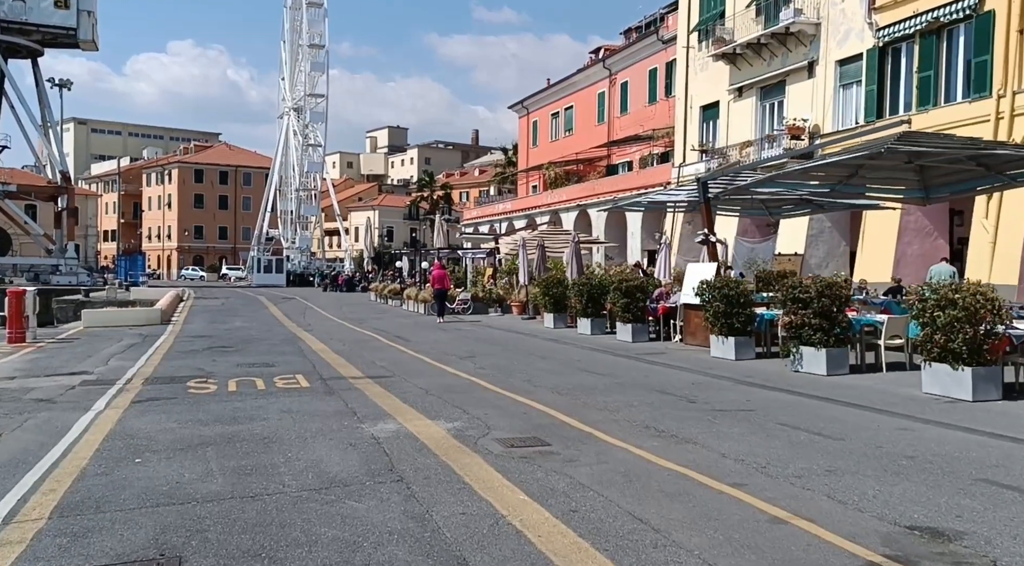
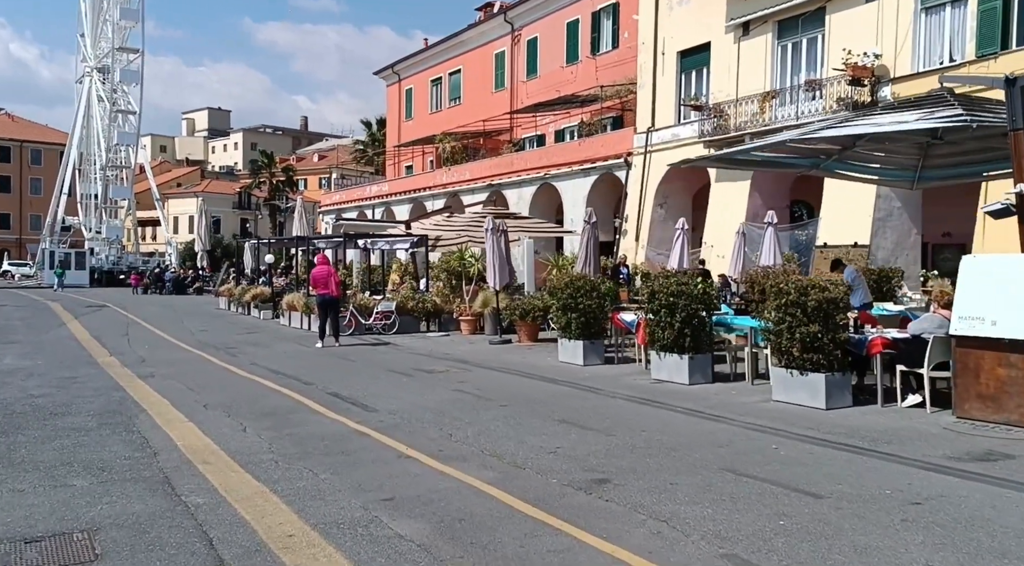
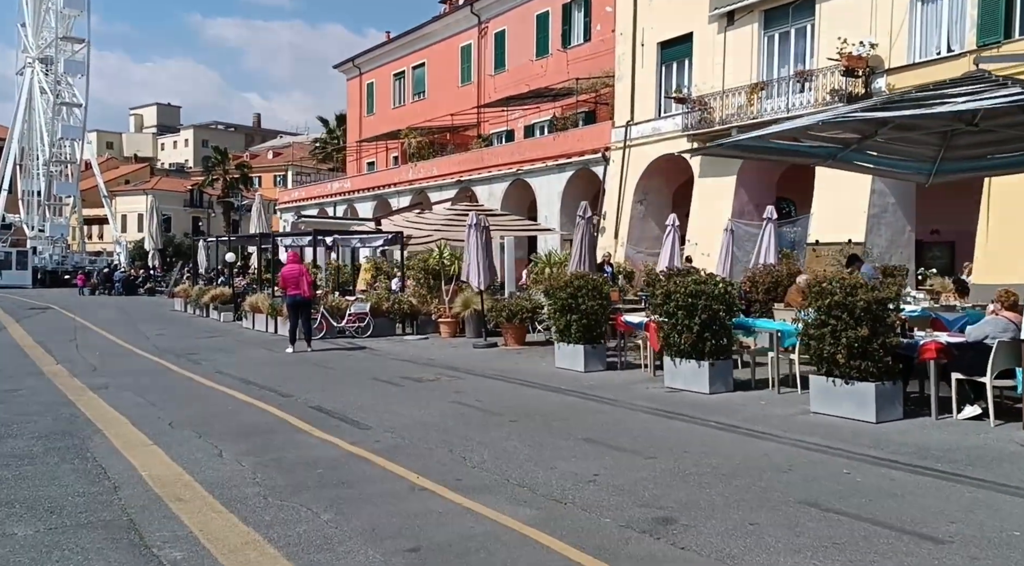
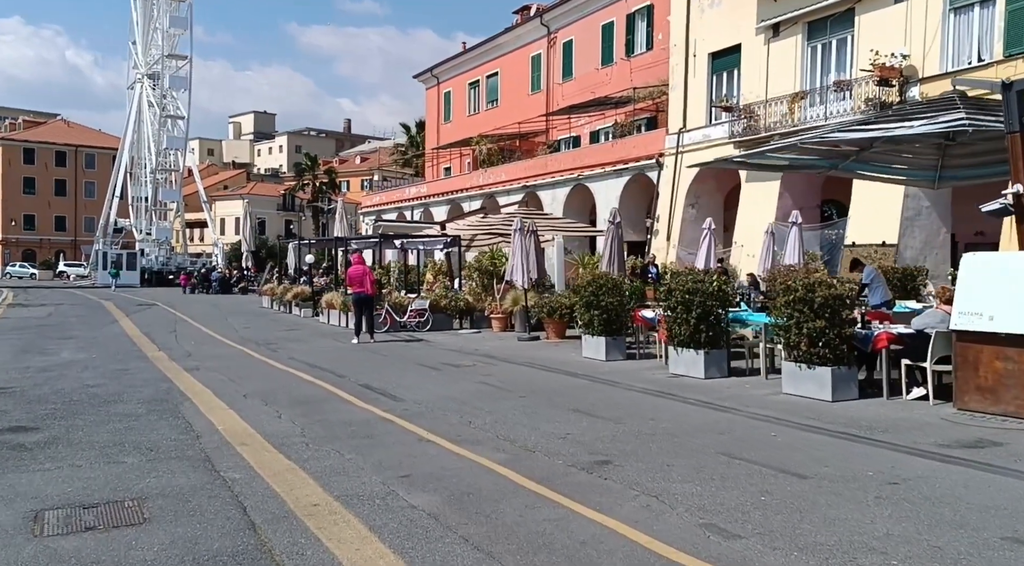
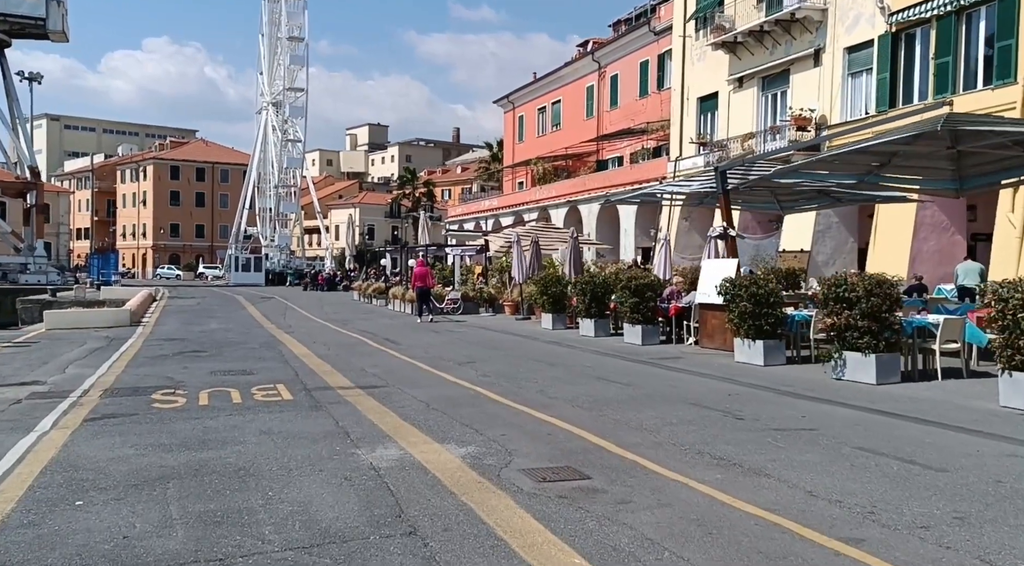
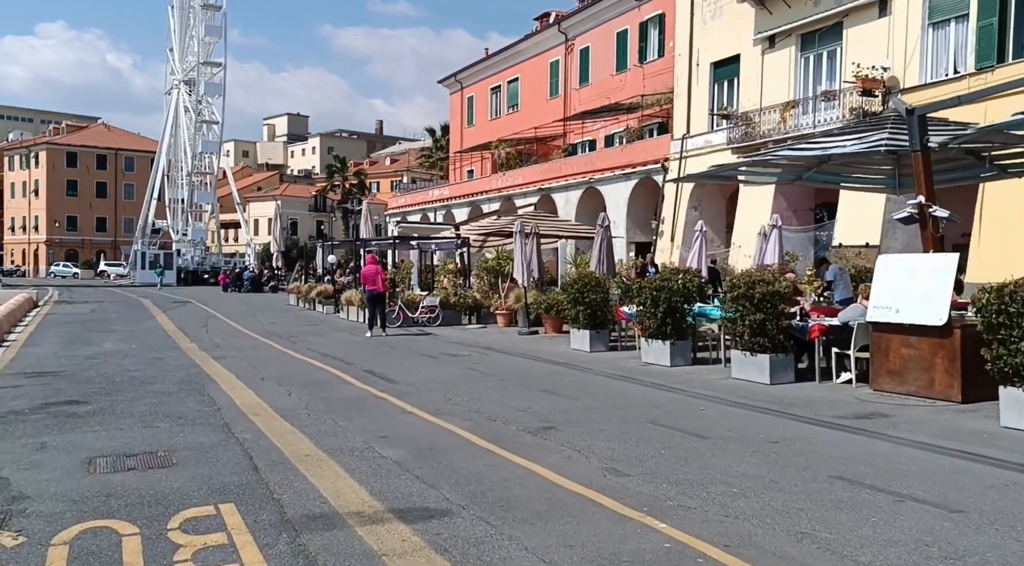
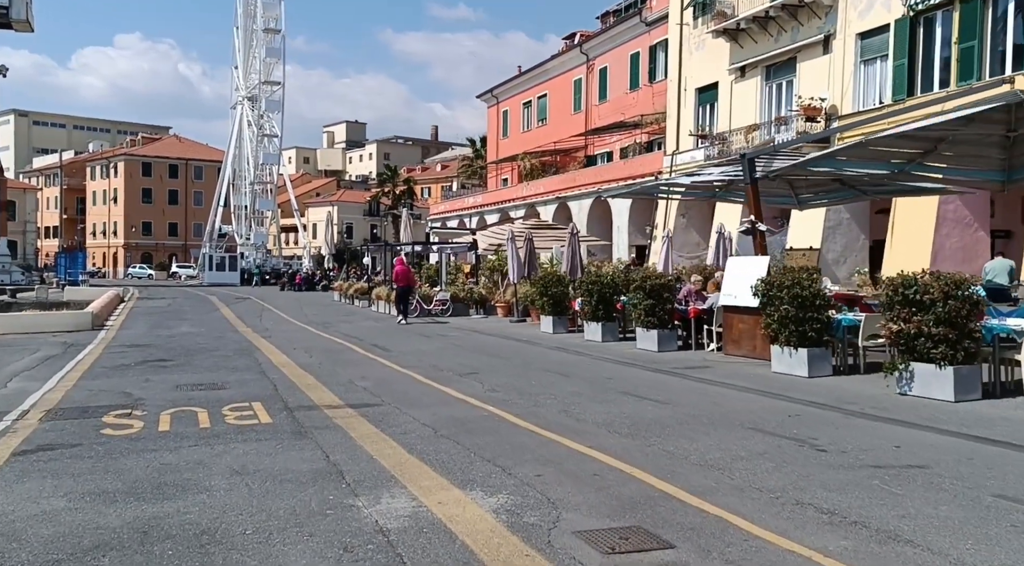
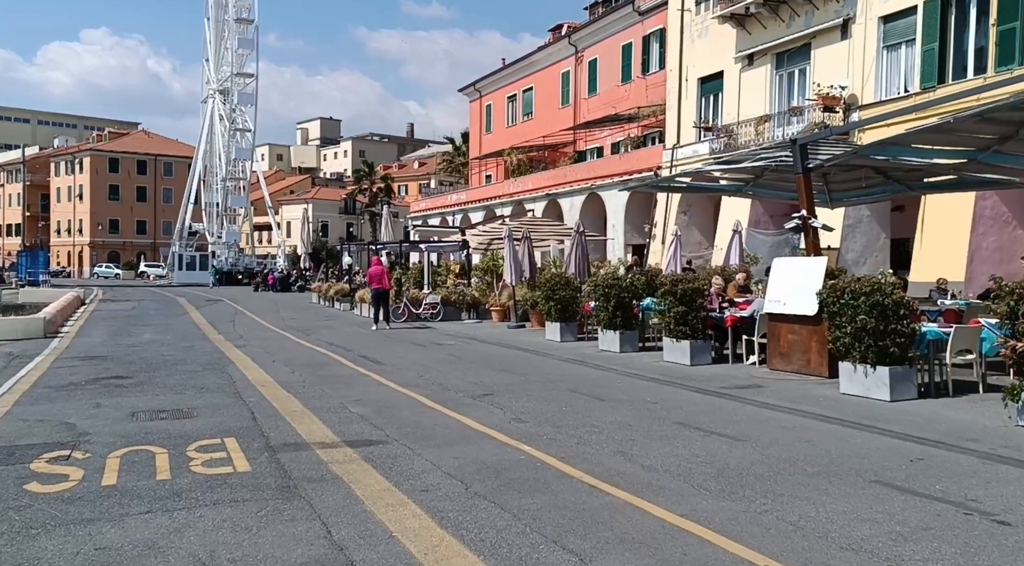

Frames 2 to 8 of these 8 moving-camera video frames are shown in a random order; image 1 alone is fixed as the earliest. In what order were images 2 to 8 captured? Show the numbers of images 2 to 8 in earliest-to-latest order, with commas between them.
5, 7, 8, 6, 4, 2, 3
